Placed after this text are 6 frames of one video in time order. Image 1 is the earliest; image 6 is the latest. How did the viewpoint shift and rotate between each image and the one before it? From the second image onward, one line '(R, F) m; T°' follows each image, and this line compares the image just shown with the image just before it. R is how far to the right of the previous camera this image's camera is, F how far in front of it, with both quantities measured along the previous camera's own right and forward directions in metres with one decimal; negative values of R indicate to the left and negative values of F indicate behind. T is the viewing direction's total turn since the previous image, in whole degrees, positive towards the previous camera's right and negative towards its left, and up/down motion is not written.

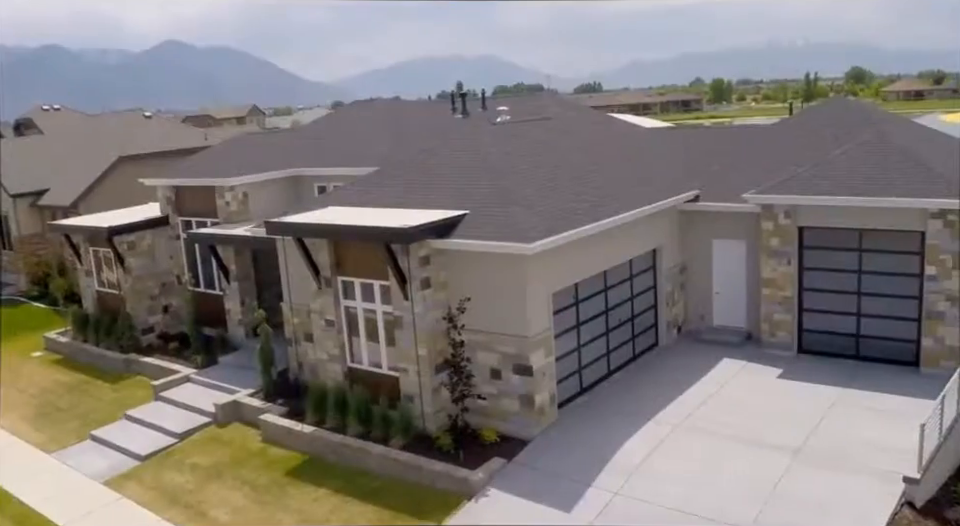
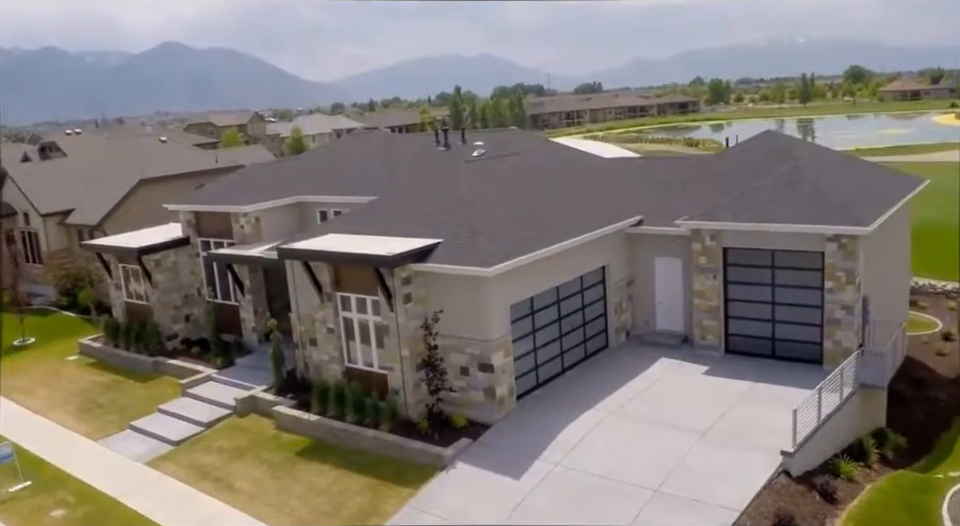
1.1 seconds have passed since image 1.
(+0.5, -2.2) m; 0°
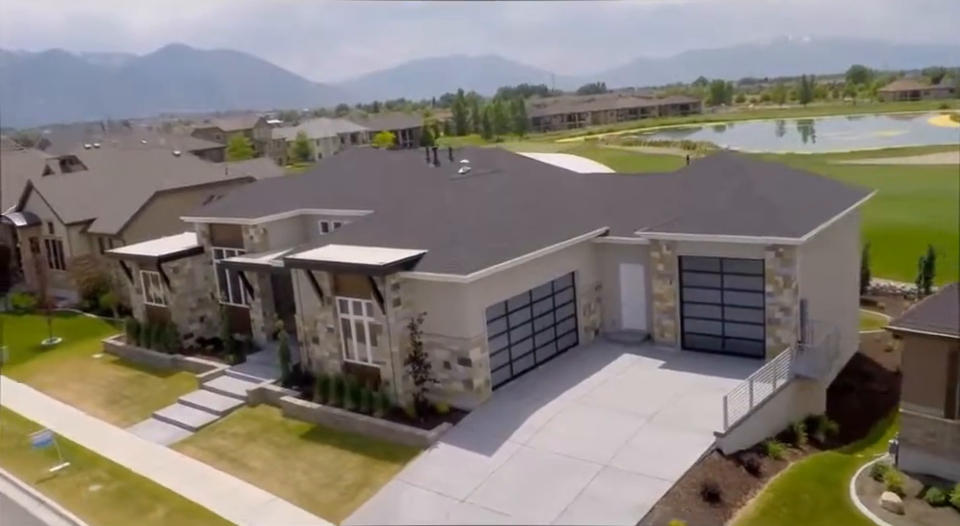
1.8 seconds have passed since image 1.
(+0.4, -1.8) m; 0°
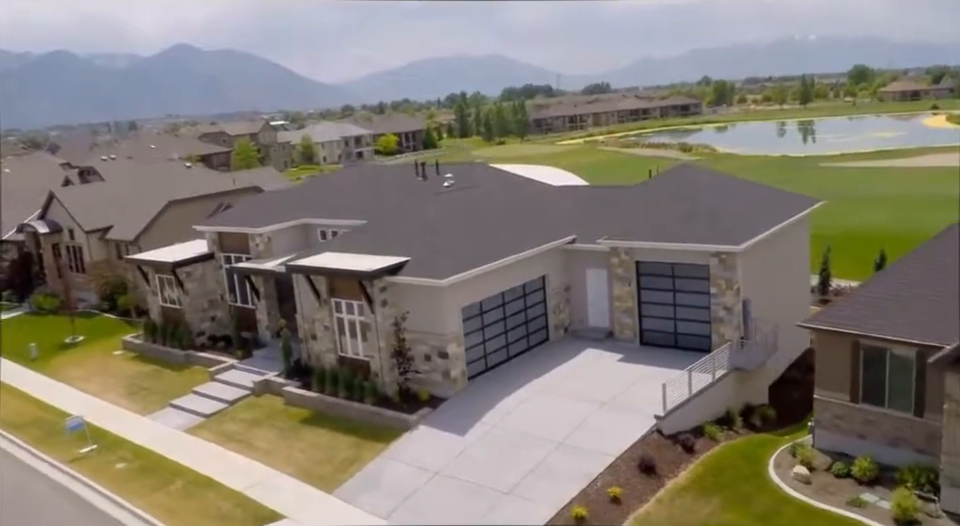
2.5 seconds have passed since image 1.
(+0.6, -1.9) m; 0°
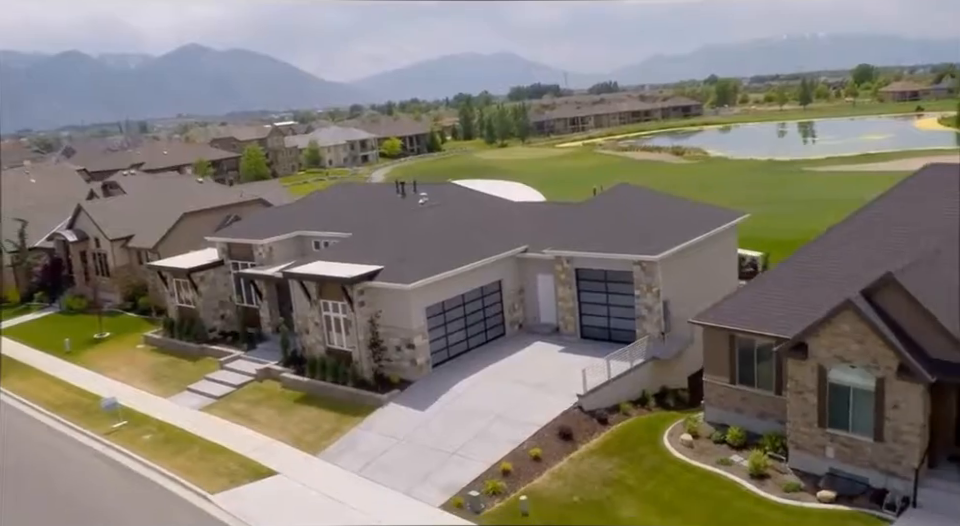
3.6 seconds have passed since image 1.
(+1.2, -3.3) m; -1°
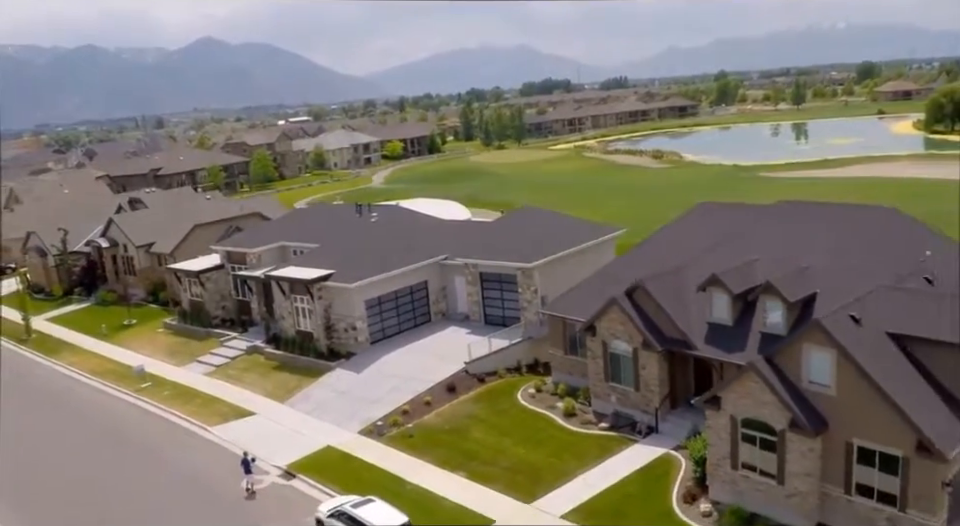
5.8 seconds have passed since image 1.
(-1.3, -0.3) m; +1°
